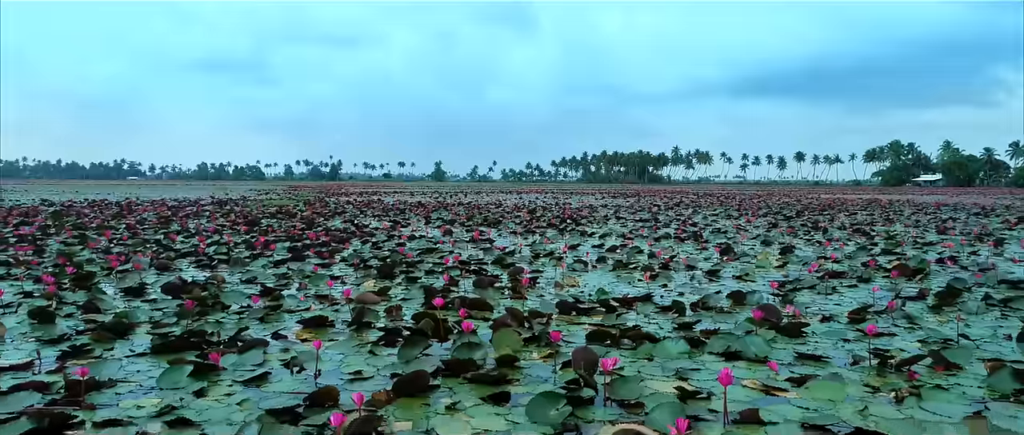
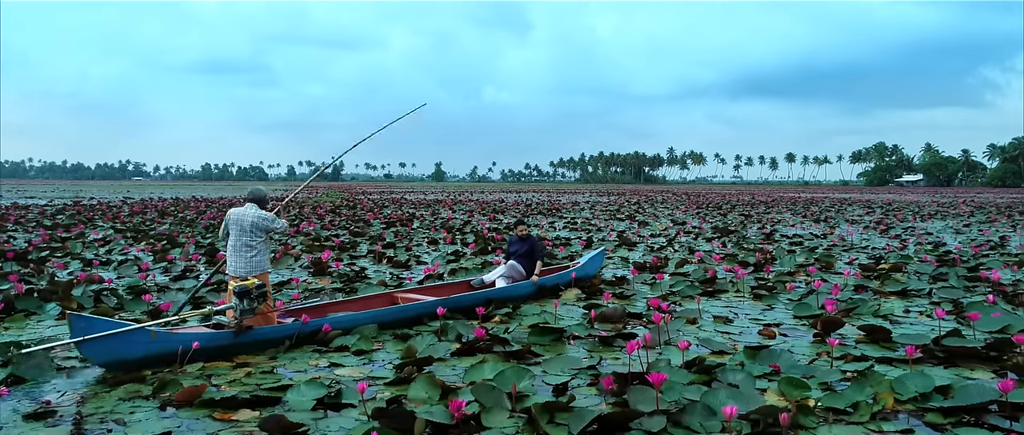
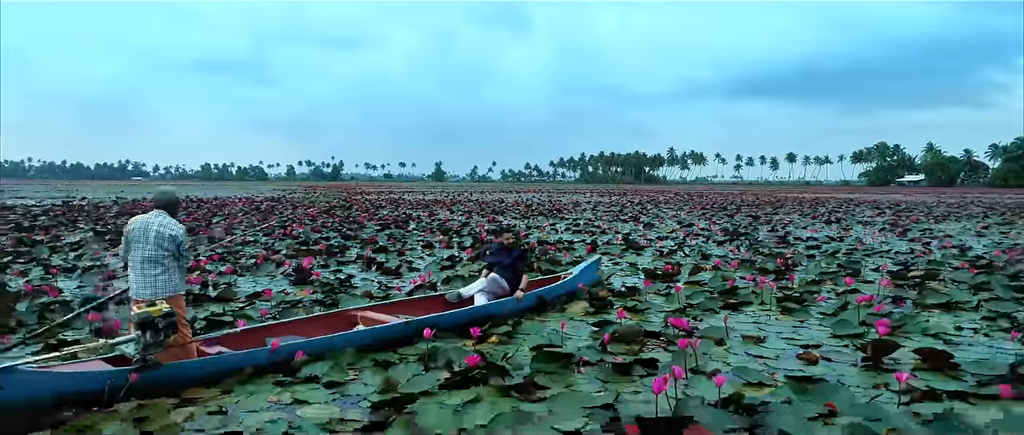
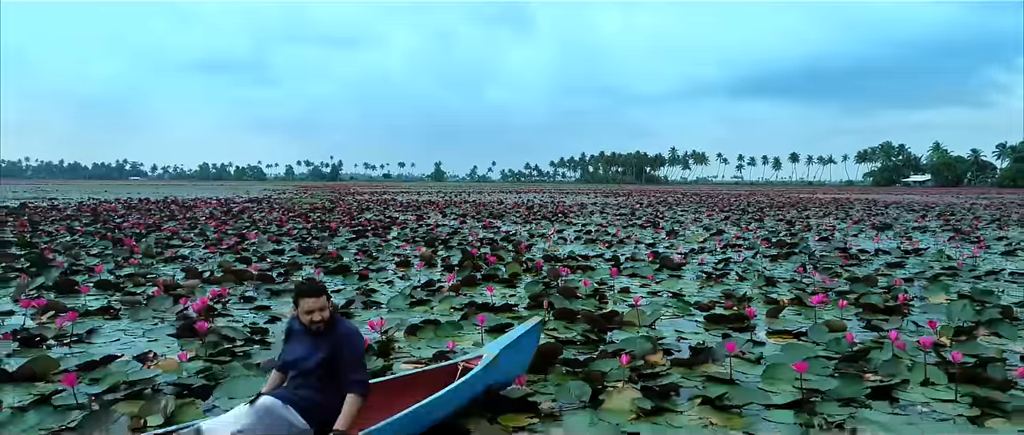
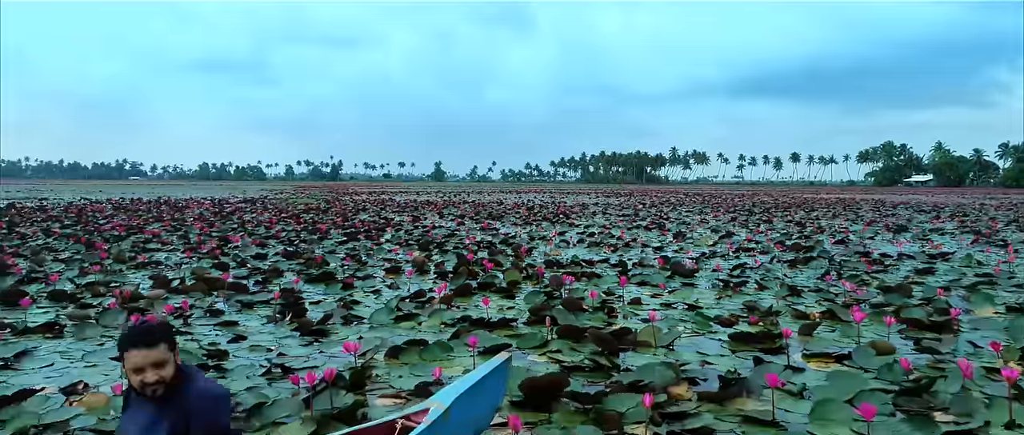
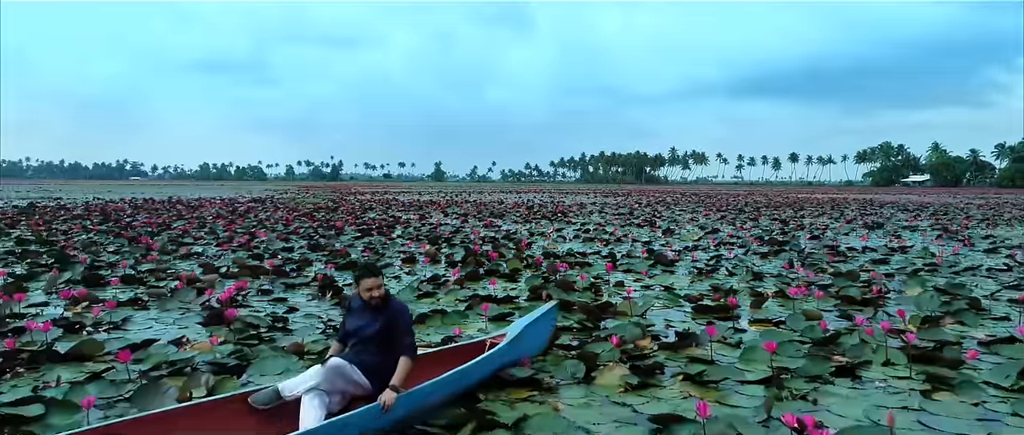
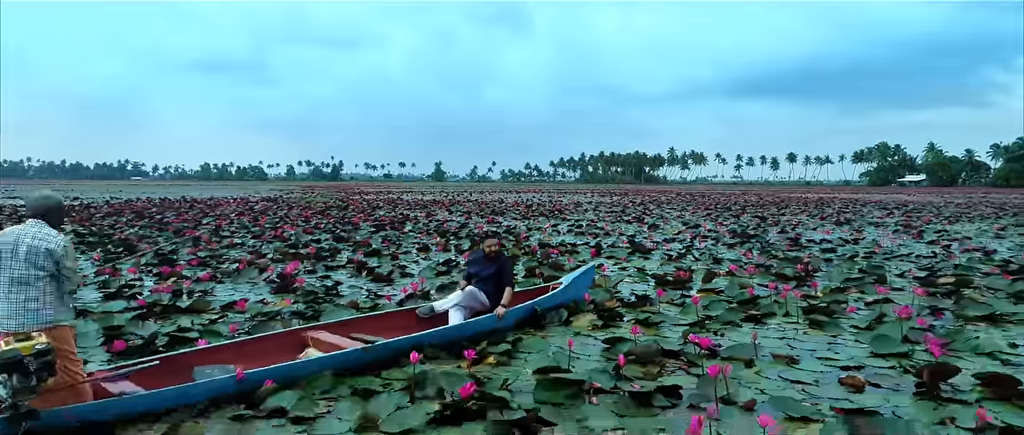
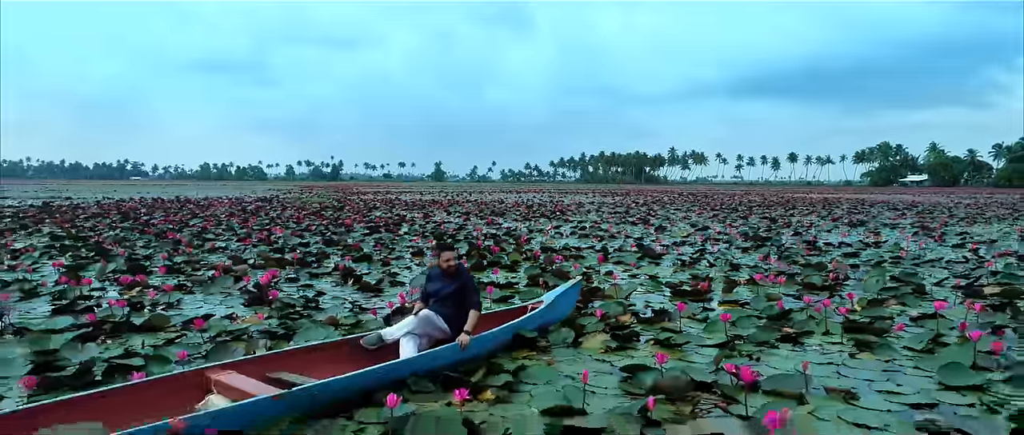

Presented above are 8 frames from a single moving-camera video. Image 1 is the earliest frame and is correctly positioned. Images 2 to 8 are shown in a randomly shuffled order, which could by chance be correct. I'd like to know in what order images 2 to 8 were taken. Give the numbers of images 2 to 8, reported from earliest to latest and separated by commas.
5, 4, 6, 8, 7, 3, 2
